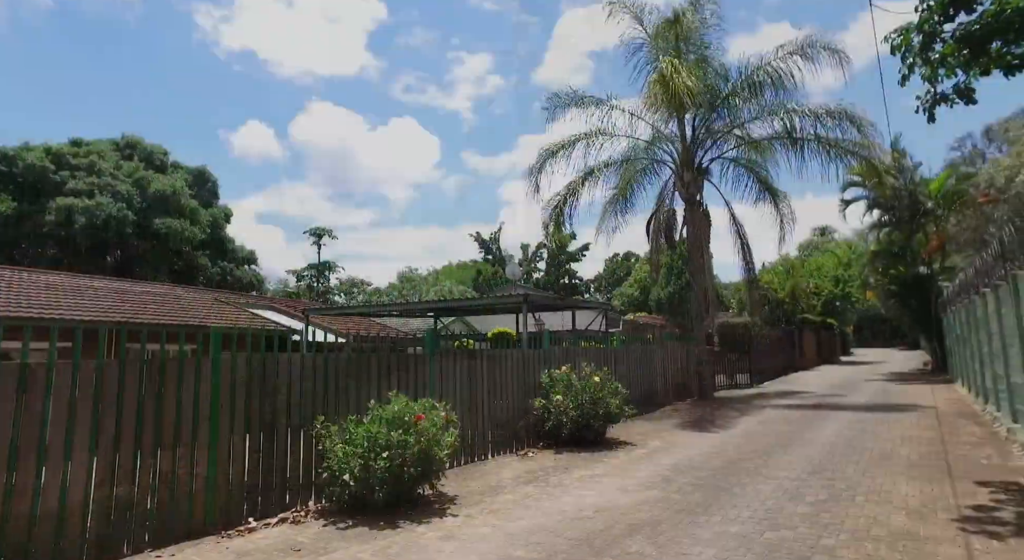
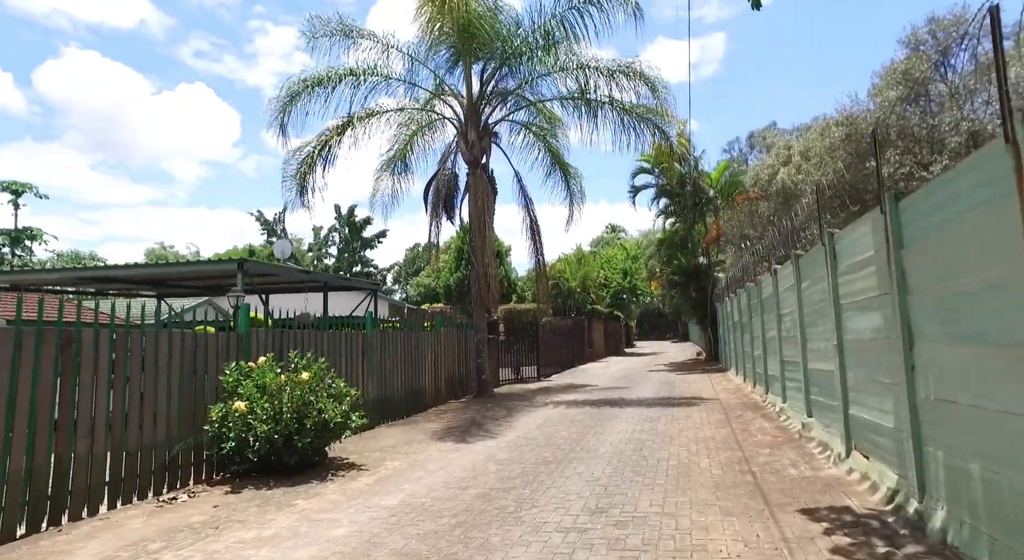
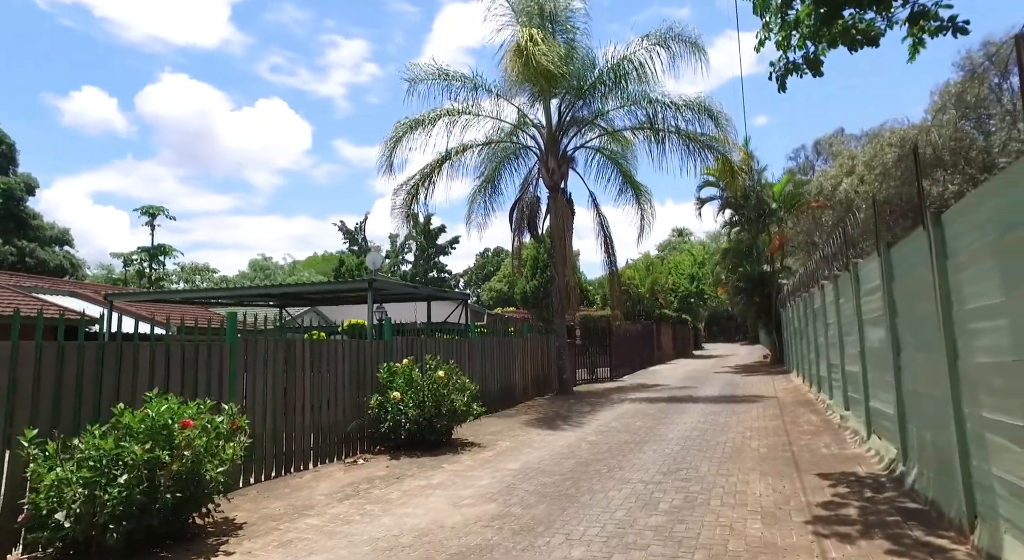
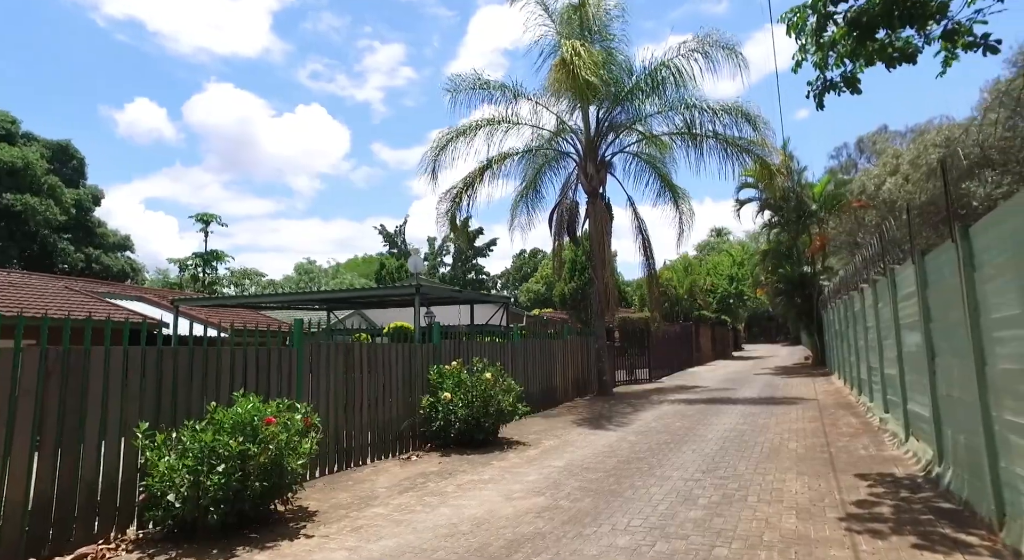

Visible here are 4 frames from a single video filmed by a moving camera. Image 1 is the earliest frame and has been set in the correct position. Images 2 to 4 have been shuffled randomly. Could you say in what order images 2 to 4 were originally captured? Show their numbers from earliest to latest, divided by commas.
4, 3, 2
